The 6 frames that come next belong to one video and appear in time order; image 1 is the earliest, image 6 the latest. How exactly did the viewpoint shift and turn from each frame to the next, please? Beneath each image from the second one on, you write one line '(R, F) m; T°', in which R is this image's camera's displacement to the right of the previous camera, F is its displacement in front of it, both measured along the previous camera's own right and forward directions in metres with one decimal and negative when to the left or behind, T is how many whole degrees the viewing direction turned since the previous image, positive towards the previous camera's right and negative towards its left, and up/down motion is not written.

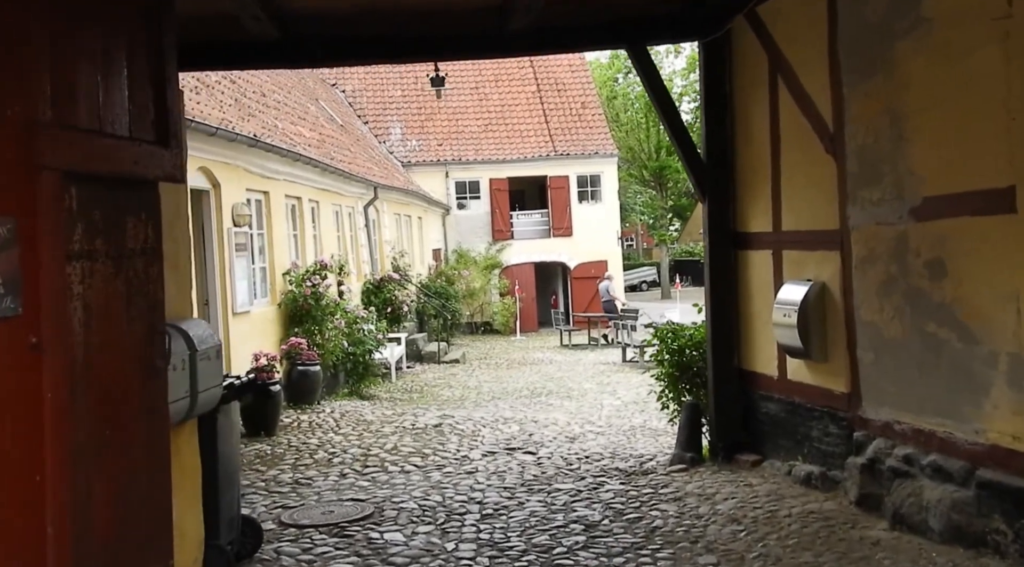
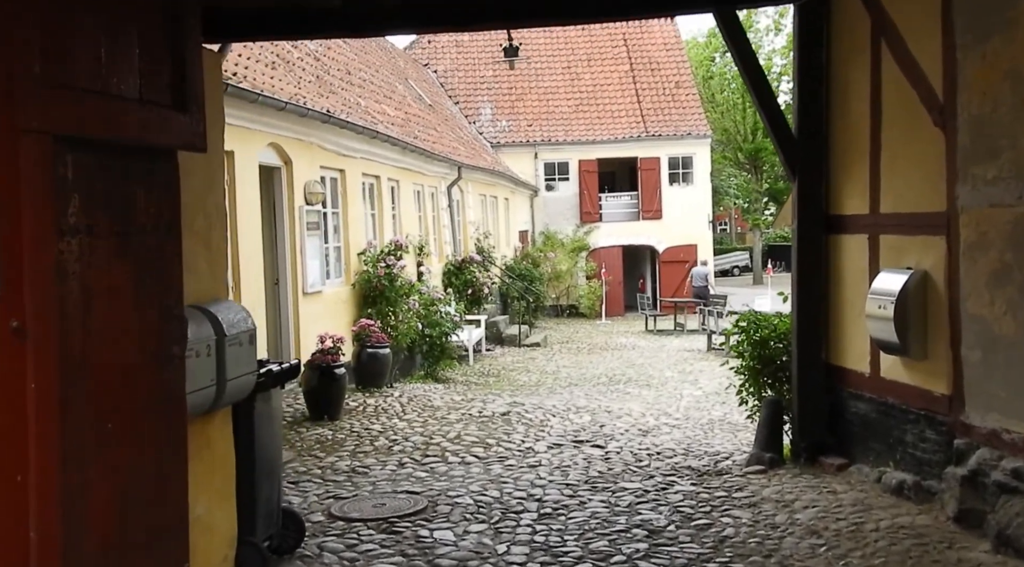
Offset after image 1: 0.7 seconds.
(+0.2, +0.5) m; -5°
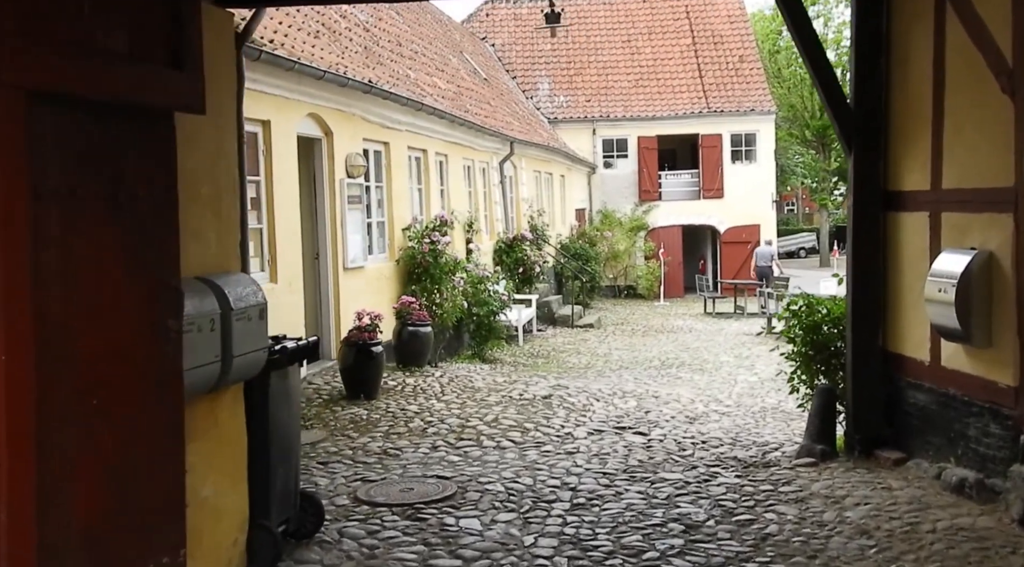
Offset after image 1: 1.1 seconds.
(+0.2, +0.3) m; -4°
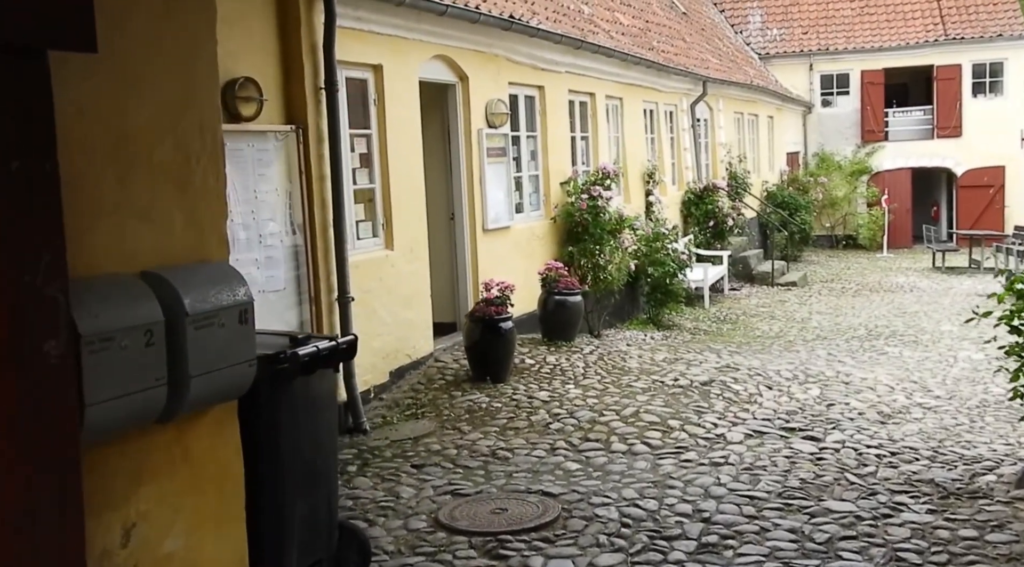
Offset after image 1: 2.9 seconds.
(+0.5, +1.3) m; -13°
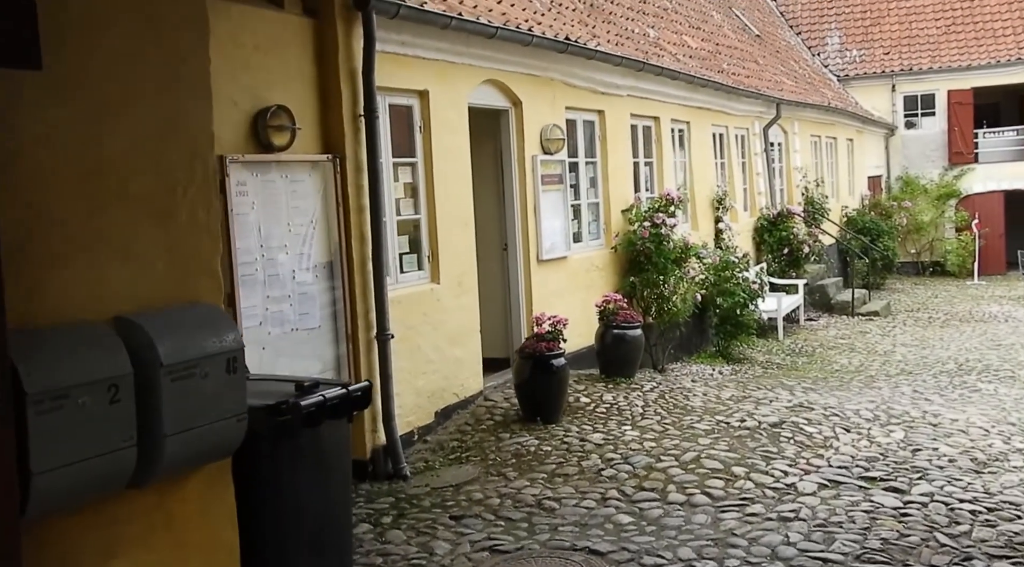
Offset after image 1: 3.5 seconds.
(+0.2, +0.5) m; -4°
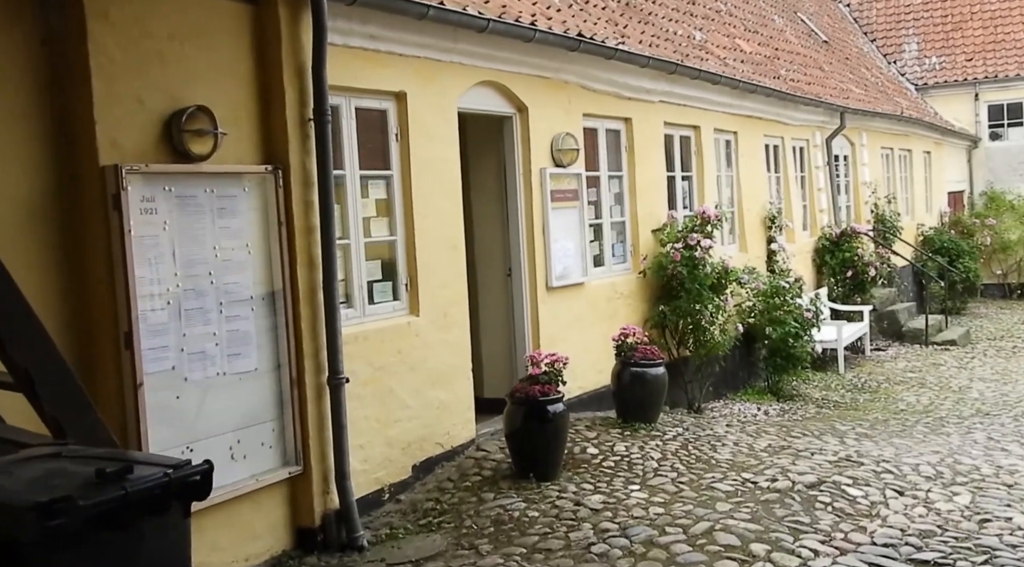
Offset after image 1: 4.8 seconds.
(+0.5, +1.0) m; -4°
